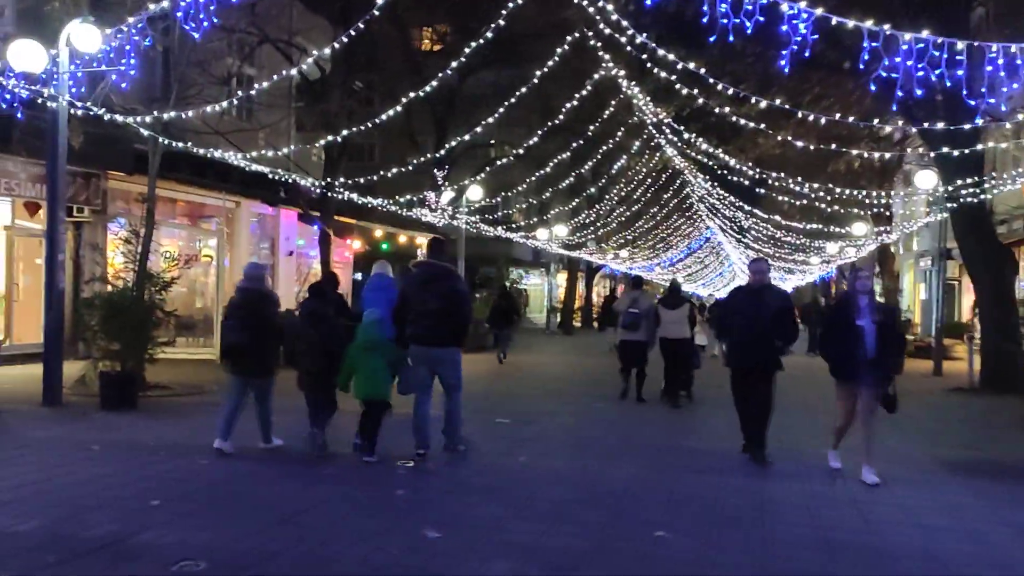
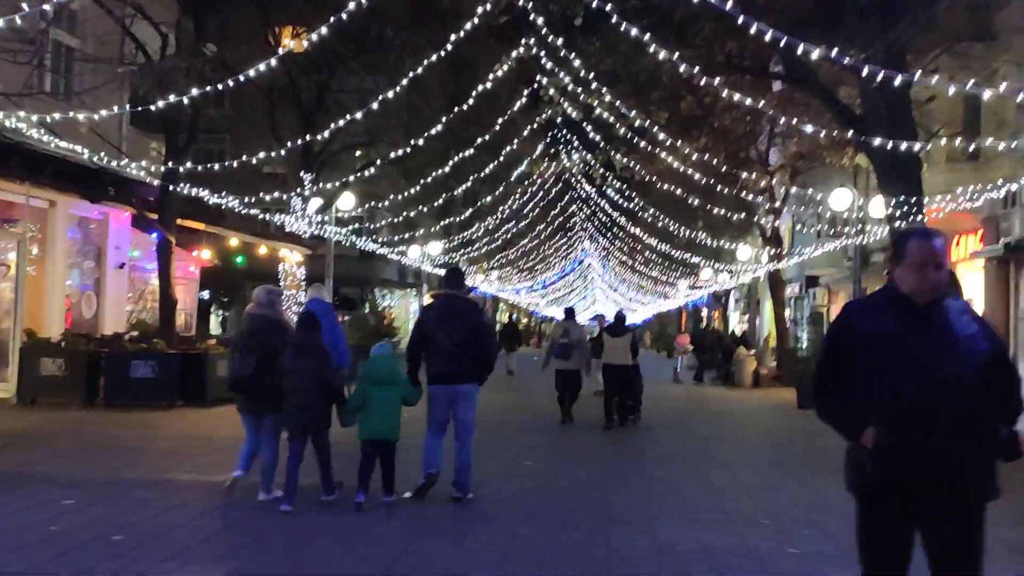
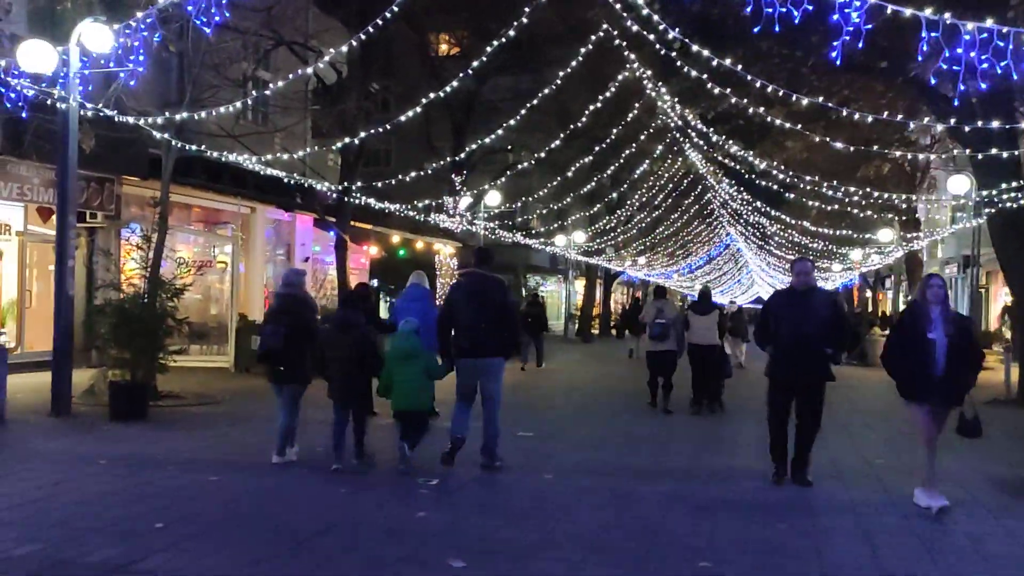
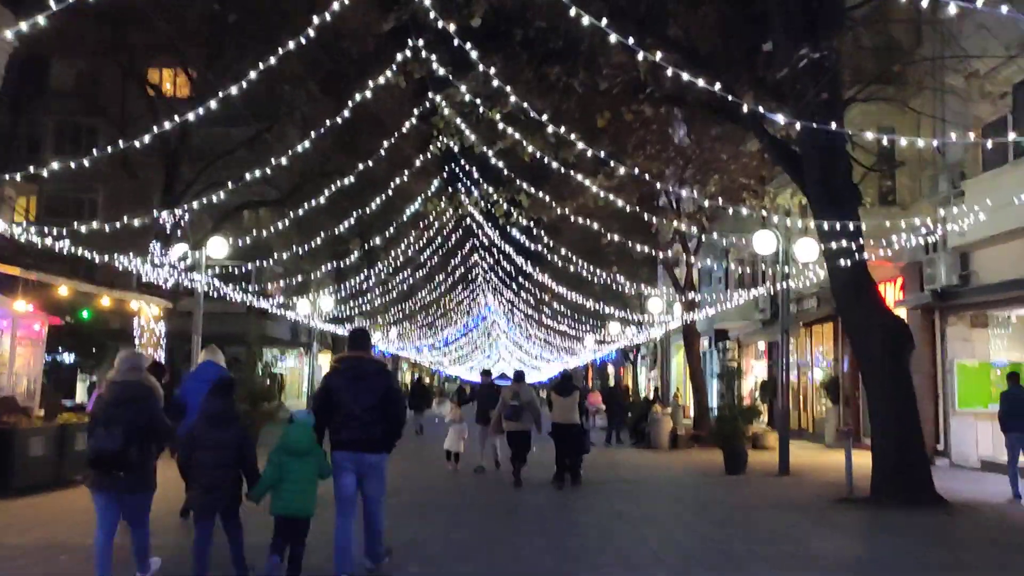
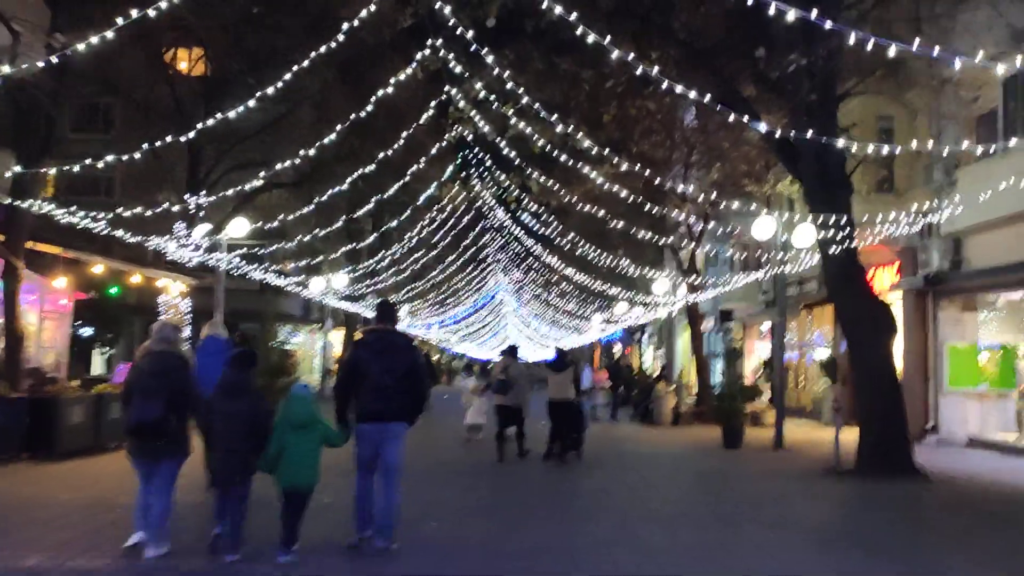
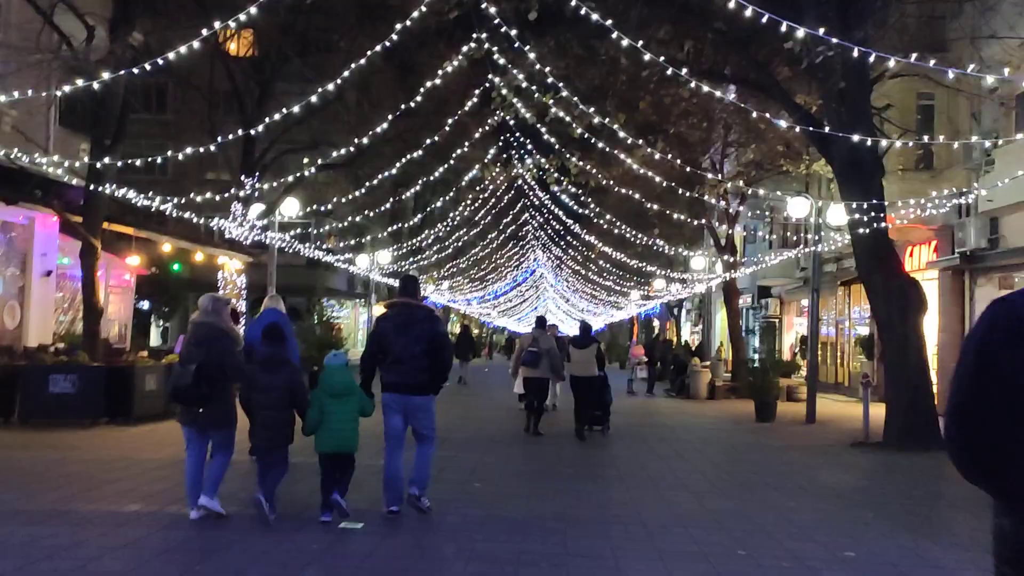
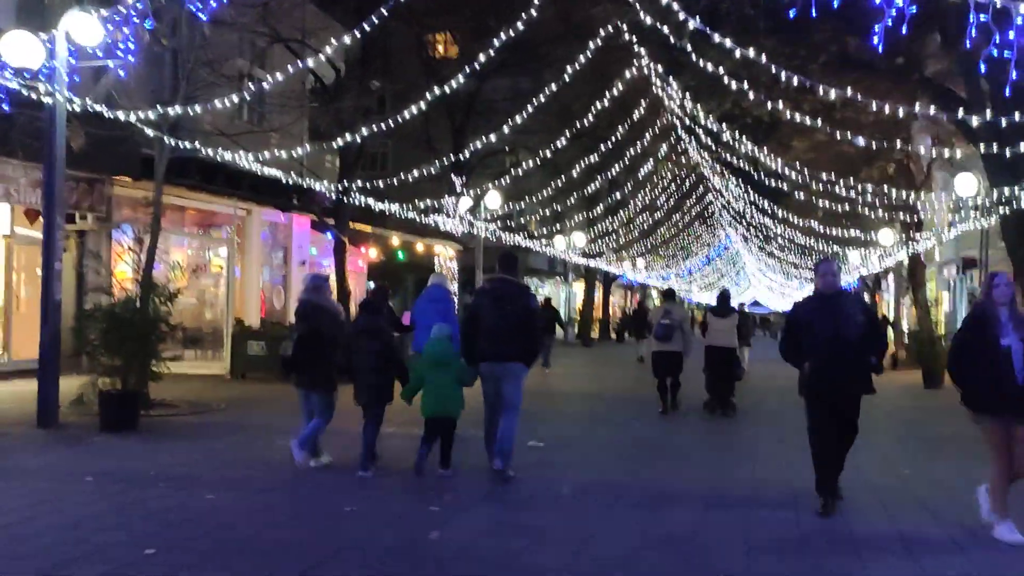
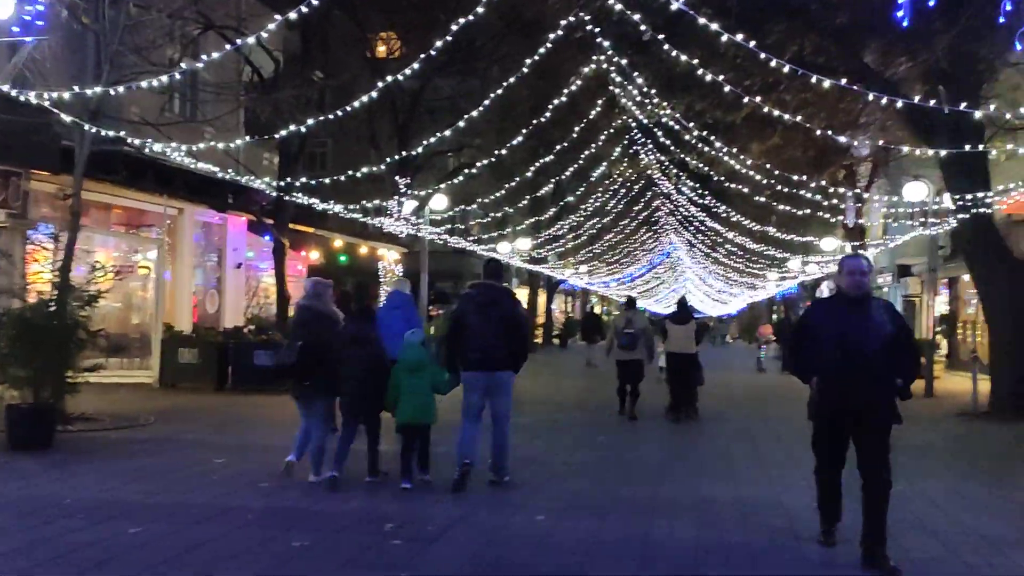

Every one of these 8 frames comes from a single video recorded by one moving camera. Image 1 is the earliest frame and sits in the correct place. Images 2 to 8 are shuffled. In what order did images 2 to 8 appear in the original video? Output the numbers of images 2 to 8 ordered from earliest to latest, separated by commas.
3, 7, 8, 2, 6, 5, 4
